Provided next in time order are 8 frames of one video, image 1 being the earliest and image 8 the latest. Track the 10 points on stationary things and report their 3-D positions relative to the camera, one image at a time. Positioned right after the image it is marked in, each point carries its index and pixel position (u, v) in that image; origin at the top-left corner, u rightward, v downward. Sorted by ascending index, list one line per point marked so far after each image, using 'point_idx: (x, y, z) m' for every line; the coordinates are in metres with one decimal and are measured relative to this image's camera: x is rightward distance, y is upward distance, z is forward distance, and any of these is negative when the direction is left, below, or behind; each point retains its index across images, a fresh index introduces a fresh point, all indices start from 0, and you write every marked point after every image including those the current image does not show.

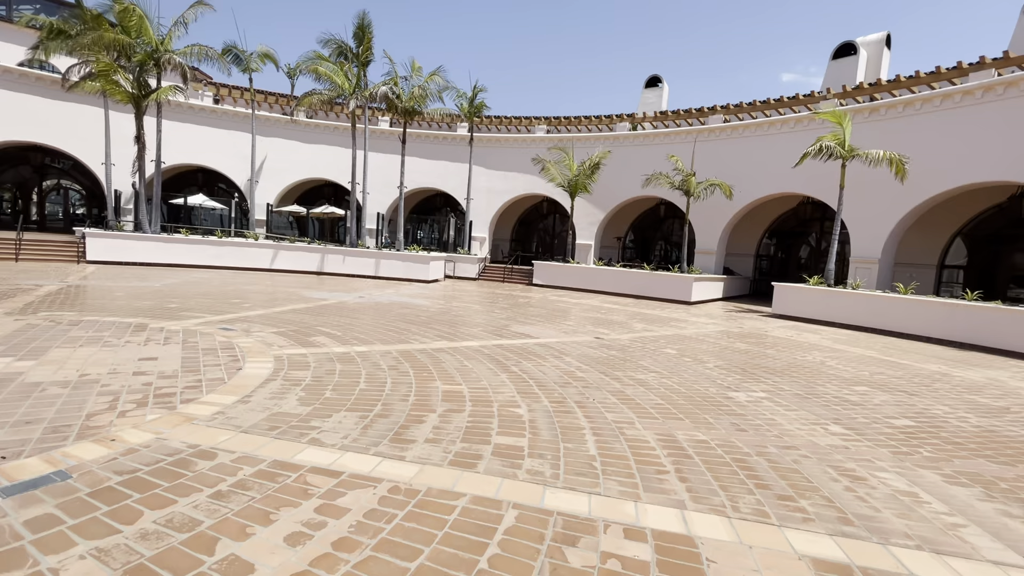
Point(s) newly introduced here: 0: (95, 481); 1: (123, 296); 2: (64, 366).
0: (-2.5, -1.2, +2.9) m
1: (-8.2, -0.2, +10.0) m
2: (-4.5, -0.8, +4.8) m
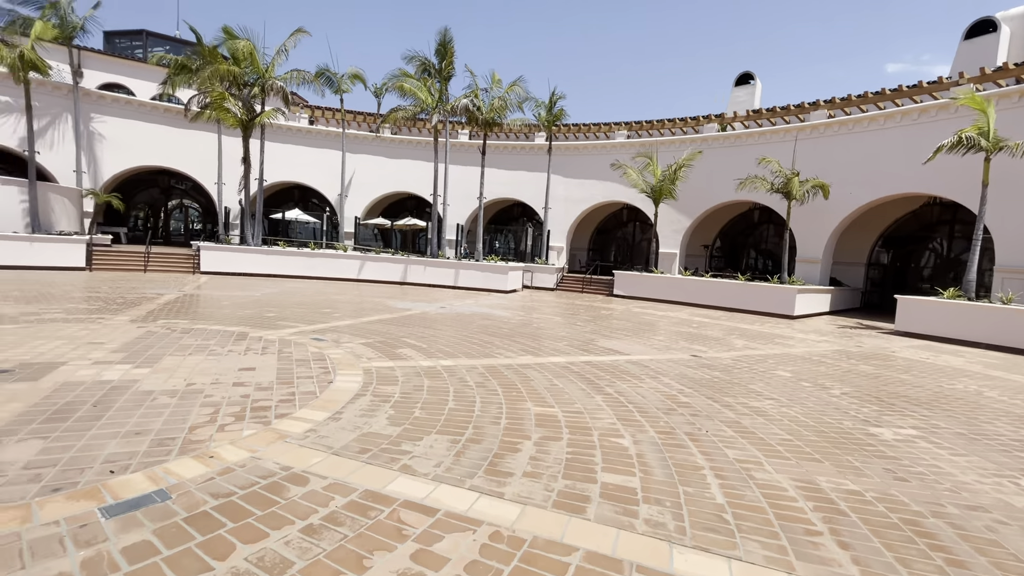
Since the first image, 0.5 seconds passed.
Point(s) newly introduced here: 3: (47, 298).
0: (-1.8, -1.2, +2.7) m
1: (-6.4, -0.4, +10.7) m
2: (-3.5, -0.9, +5.0) m
3: (-9.6, -0.2, +9.9) m
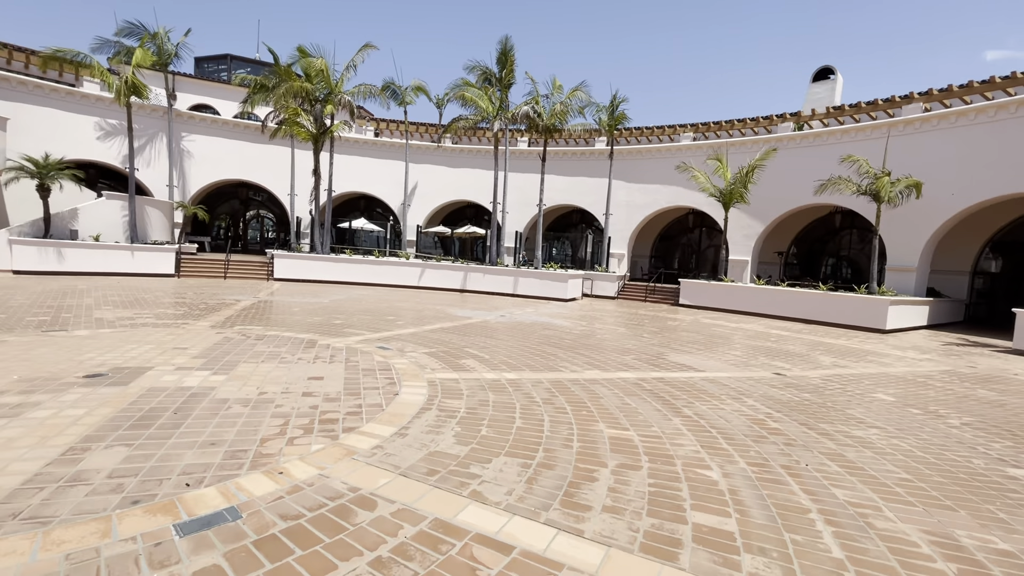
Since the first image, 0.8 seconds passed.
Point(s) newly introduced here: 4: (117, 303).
0: (-1.4, -1.3, +2.7) m
1: (-5.0, -0.6, +11.1) m
2: (-2.8, -1.0, +5.1) m
3: (-8.3, -0.3, +10.6) m
4: (-8.7, -0.3, +10.5) m
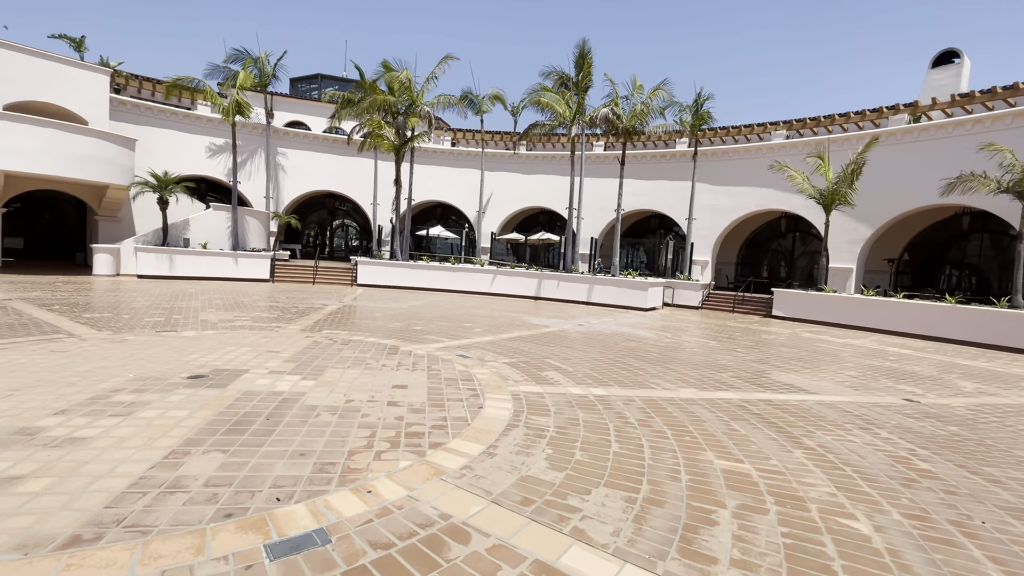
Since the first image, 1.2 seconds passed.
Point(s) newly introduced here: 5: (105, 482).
0: (-0.8, -1.4, +2.5) m
1: (-3.1, -0.7, +11.3) m
2: (-1.9, -1.1, +5.1) m
3: (-6.4, -0.4, +11.4) m
4: (-6.9, -0.4, +11.3) m
5: (-2.5, -1.2, +3.0) m
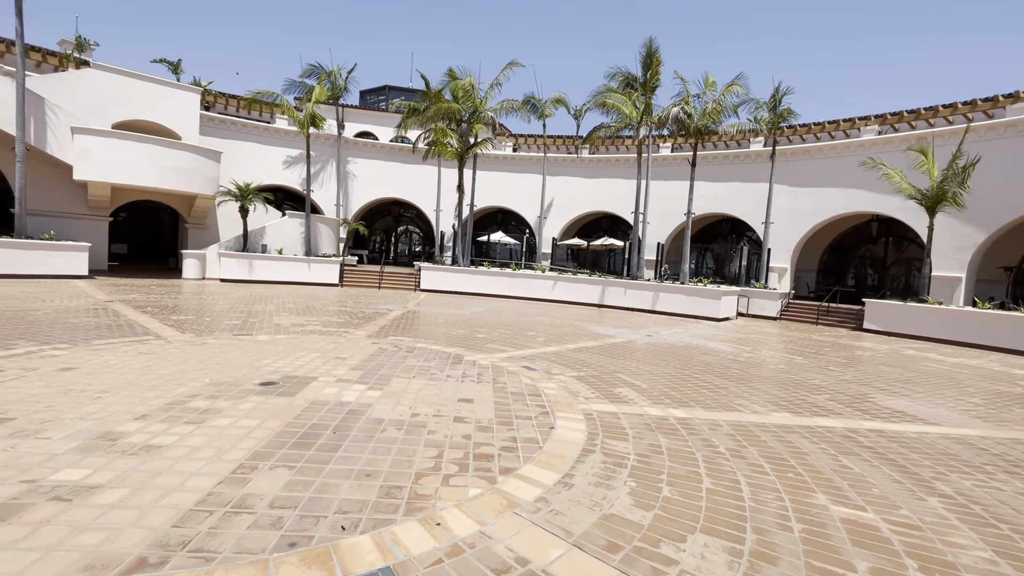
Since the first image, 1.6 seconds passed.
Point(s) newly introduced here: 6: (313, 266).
0: (-0.4, -1.4, +2.2) m
1: (-1.6, -0.8, +11.3) m
2: (-1.1, -1.2, +4.9) m
3: (-4.9, -0.6, +11.7) m
4: (-5.4, -0.5, +11.7) m
5: (-2.0, -1.3, +2.9) m
6: (-8.0, +0.9, +18.7) m
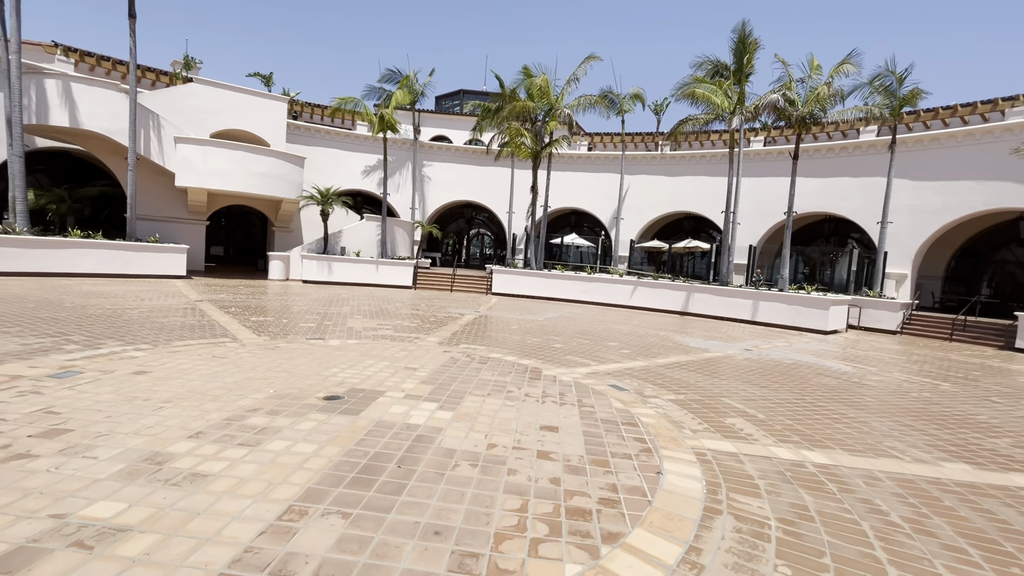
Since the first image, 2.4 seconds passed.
0: (0.0, -1.5, +1.4) m
1: (+0.1, -0.9, +10.6) m
2: (-0.3, -1.2, +4.2) m
3: (-3.1, -0.6, +11.5) m
4: (-3.5, -0.6, +11.6) m
5: (-1.5, -1.3, +2.4) m
6: (-5.1, +0.8, +18.9) m
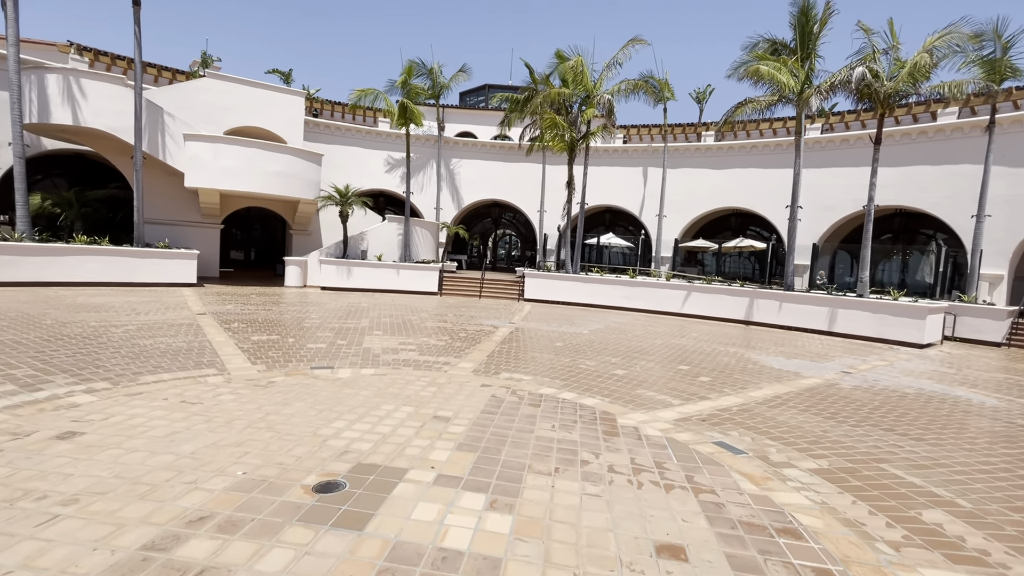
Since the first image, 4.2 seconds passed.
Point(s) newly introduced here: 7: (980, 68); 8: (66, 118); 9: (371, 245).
0: (+0.4, -1.7, -0.3) m
1: (+1.0, -1.1, +8.9) m
2: (+0.2, -1.4, +2.6) m
3: (-2.2, -0.8, +10.0) m
4: (-2.6, -0.8, +10.1) m
5: (-1.0, -1.5, +0.7) m
6: (-3.9, +0.6, +17.4) m
7: (+13.8, +6.4, +14.0) m
8: (-12.9, +4.9, +13.8) m
9: (-5.5, +1.7, +18.8) m
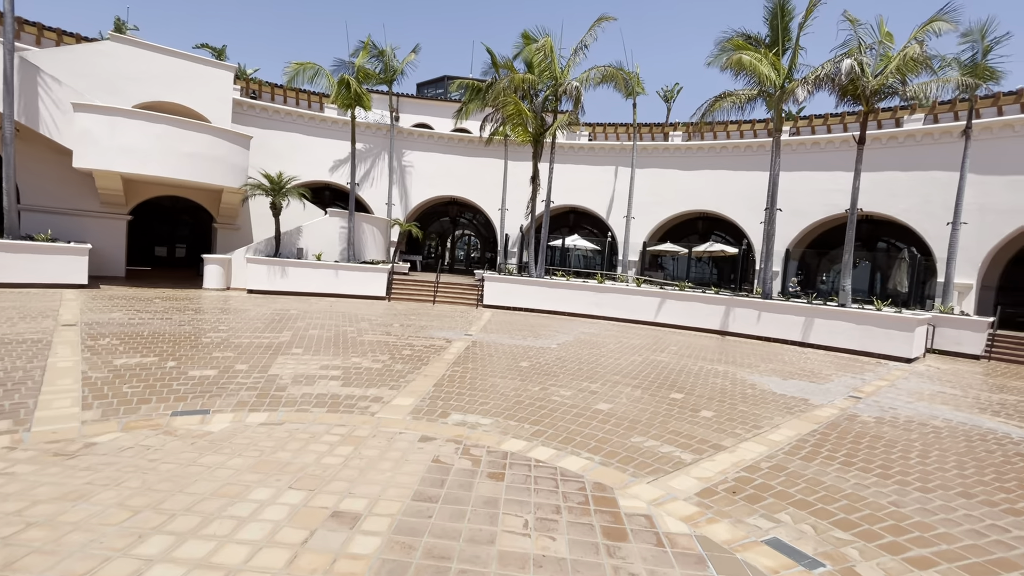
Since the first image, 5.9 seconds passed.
0: (+0.5, -1.8, -1.9) m
1: (+0.3, -1.3, +7.3) m
2: (+0.1, -1.5, +0.9) m
3: (-2.9, -1.0, +8.1) m
4: (-3.4, -0.9, +8.1) m
5: (-1.0, -1.6, -1.0) m
6: (-5.3, +0.5, +15.4) m
7: (+12.7, +6.2, +13.5) m
8: (-13.9, +4.9, +11.0) m
9: (-7.0, +1.6, +16.6) m
